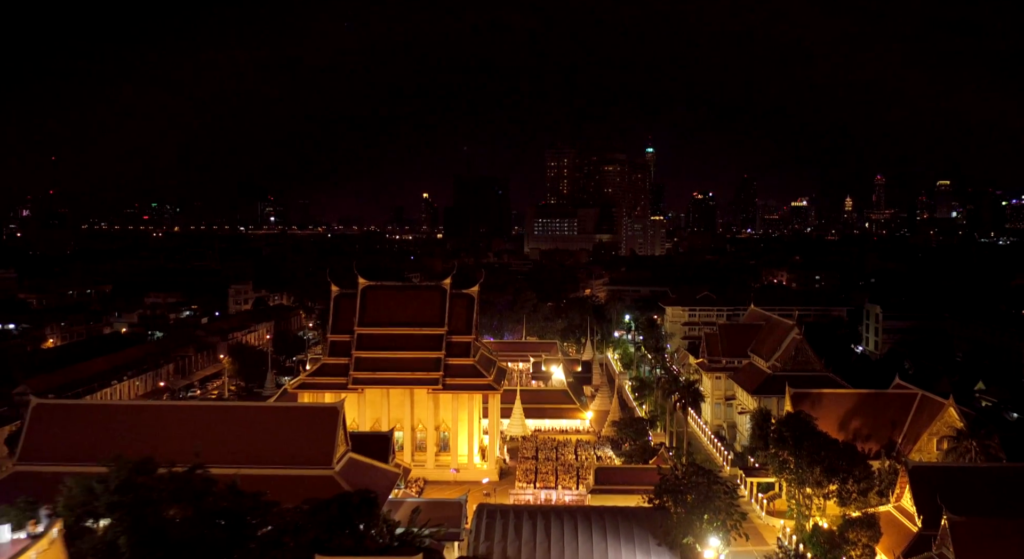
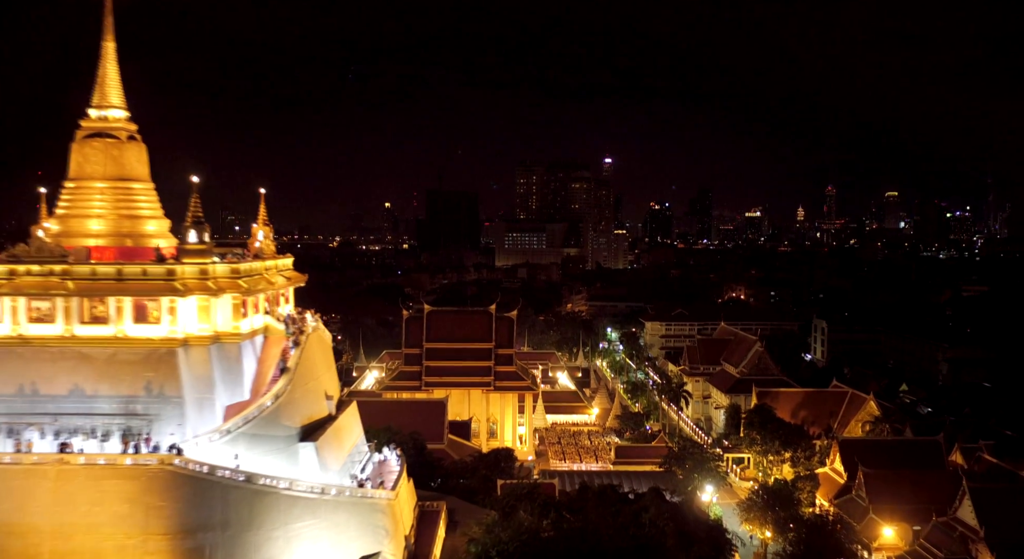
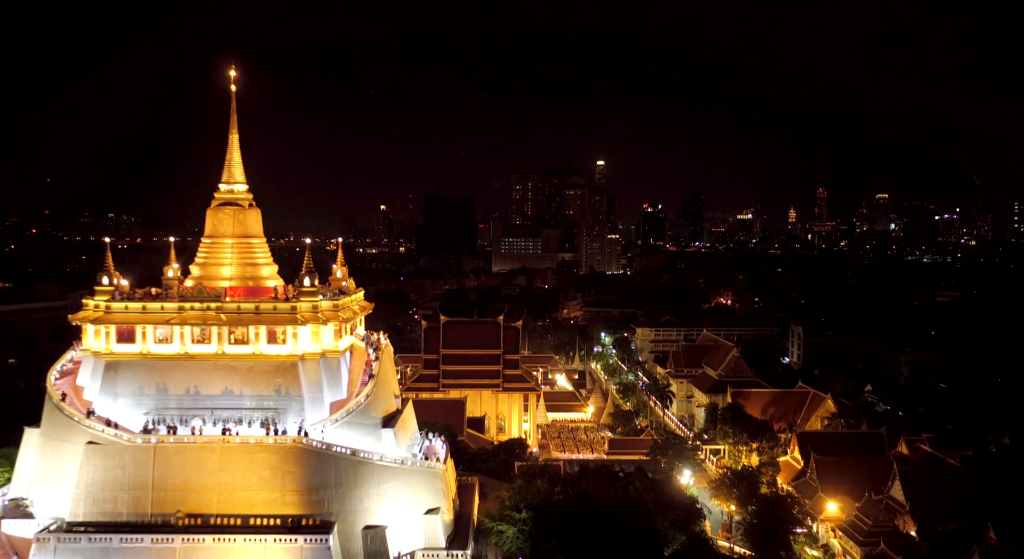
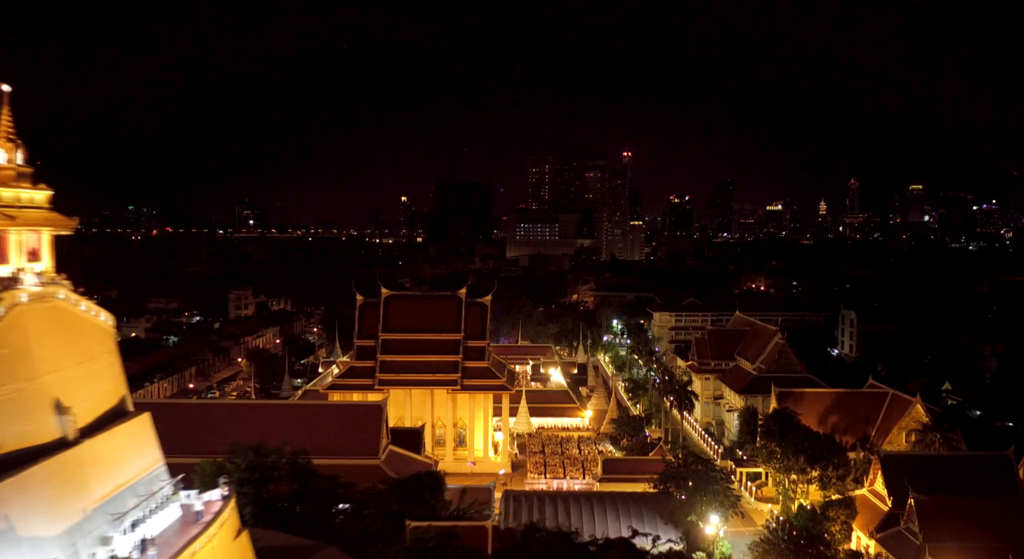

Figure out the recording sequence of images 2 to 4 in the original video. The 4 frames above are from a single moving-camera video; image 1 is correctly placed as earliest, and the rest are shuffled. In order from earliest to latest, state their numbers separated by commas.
4, 2, 3
